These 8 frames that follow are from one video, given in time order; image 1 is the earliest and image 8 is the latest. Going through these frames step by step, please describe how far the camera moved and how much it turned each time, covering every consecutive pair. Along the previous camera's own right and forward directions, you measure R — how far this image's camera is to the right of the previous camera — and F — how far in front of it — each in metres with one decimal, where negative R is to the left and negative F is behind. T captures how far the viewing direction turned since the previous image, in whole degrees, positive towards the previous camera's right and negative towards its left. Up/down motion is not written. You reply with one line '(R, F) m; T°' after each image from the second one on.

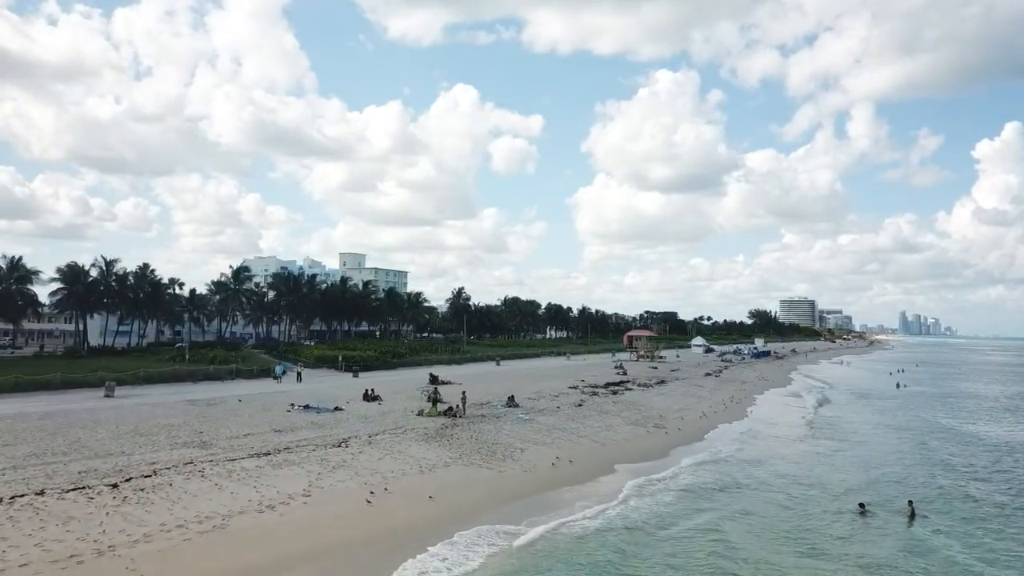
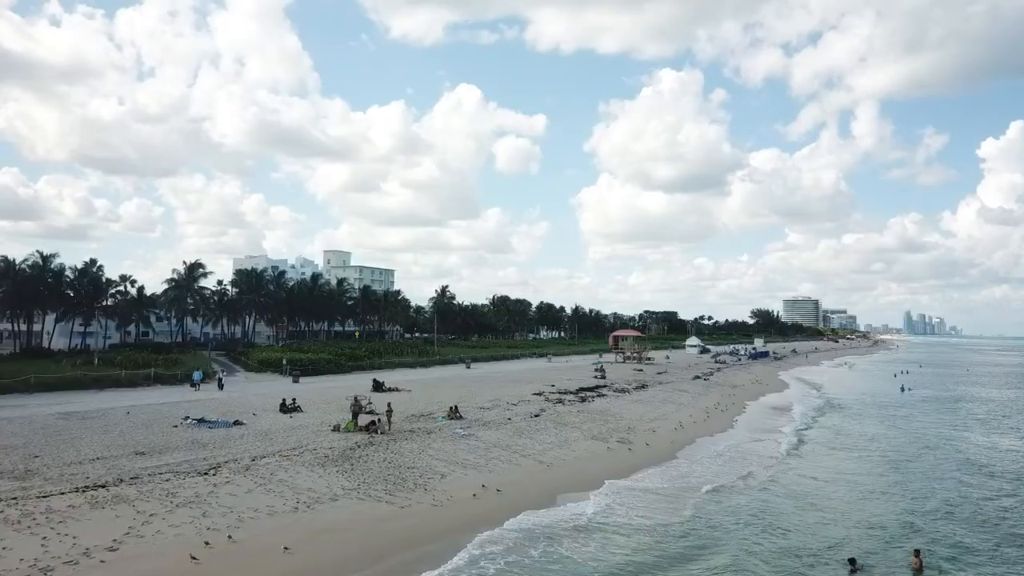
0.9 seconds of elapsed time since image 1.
(+2.6, +3.8) m; 0°
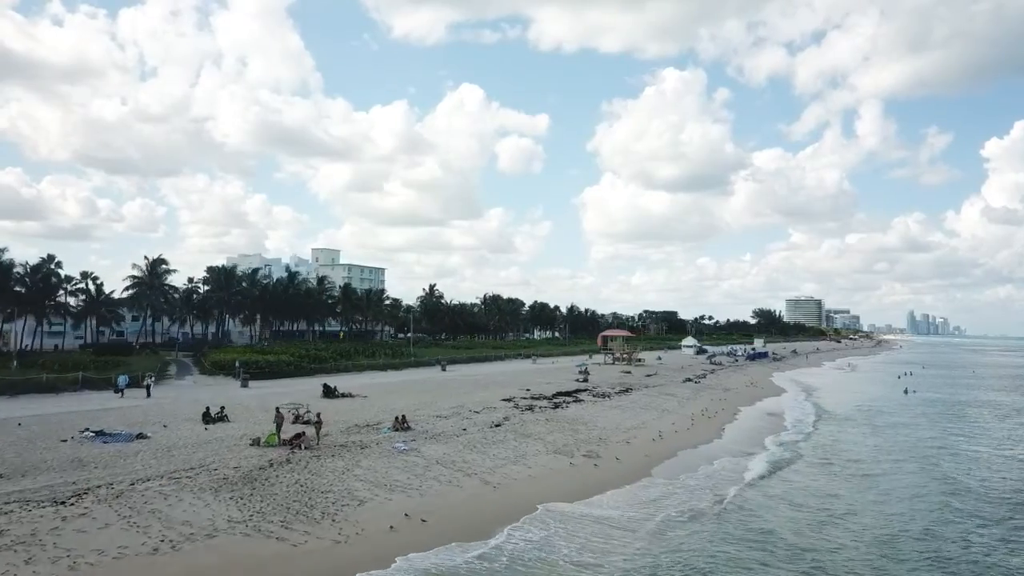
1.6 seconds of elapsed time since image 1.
(+1.9, +2.8) m; 0°
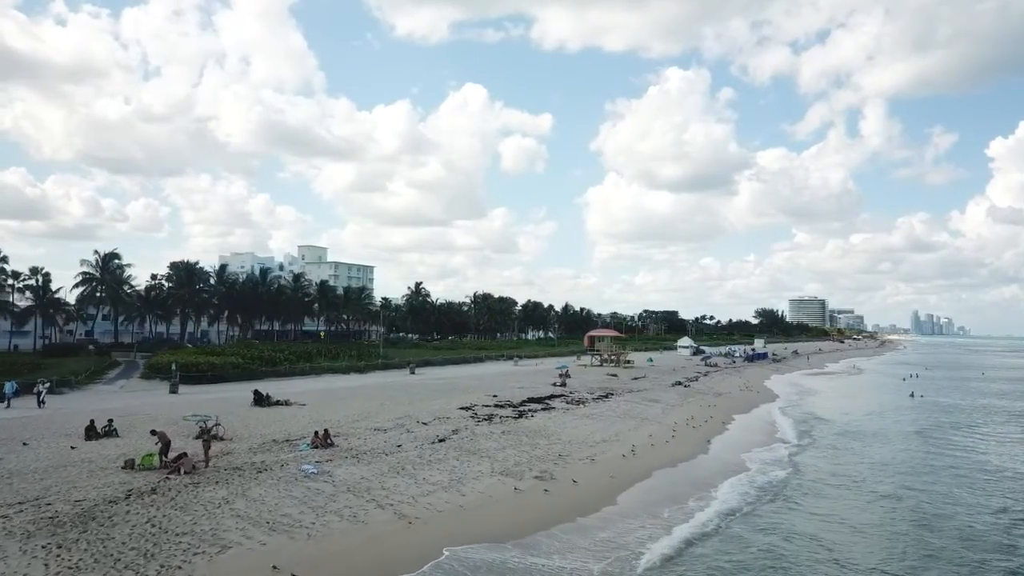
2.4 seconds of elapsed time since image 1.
(+2.1, +3.3) m; 0°
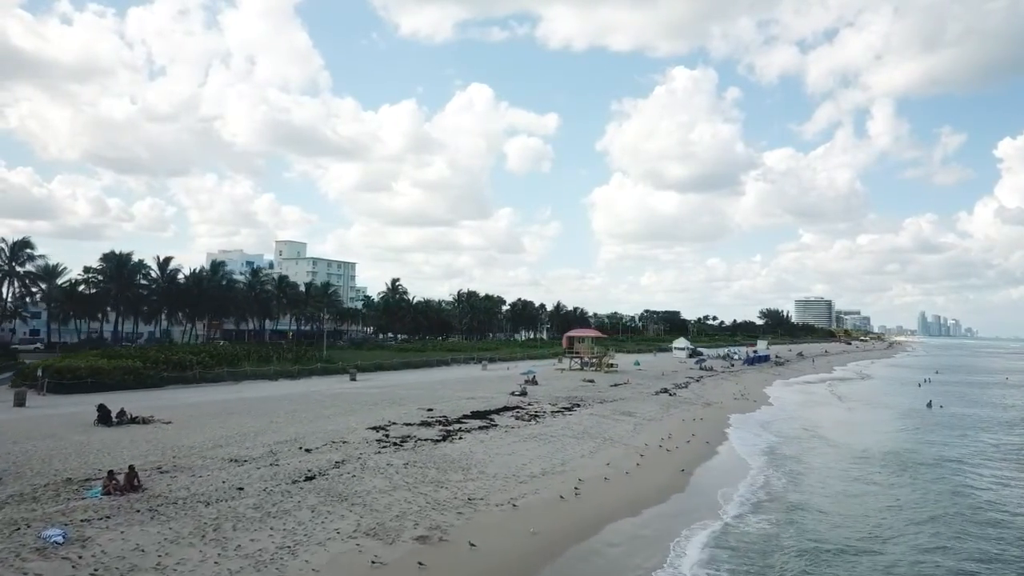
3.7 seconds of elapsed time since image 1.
(+3.0, +5.6) m; -1°
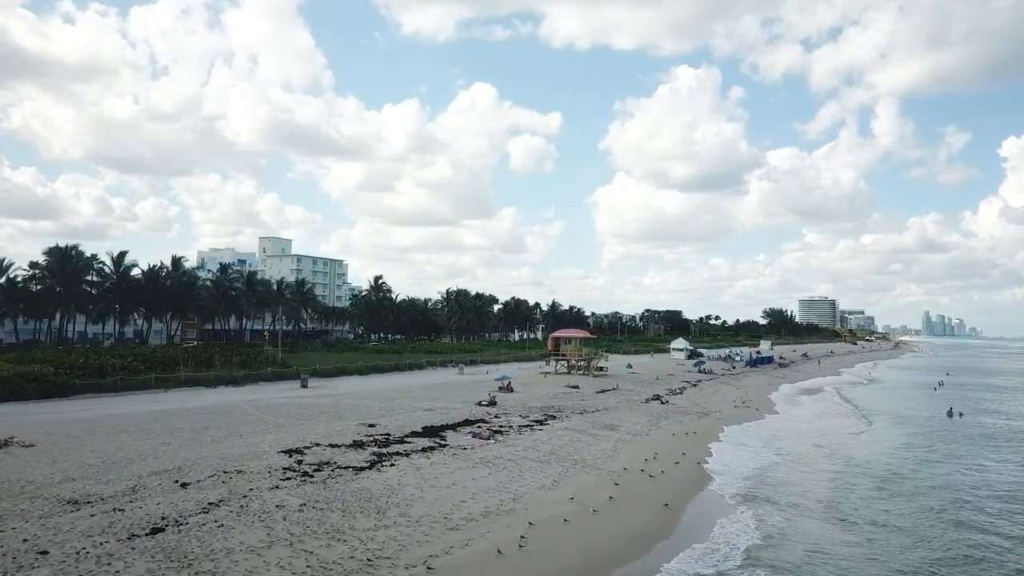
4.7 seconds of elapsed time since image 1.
(+1.7, +4.0) m; 0°
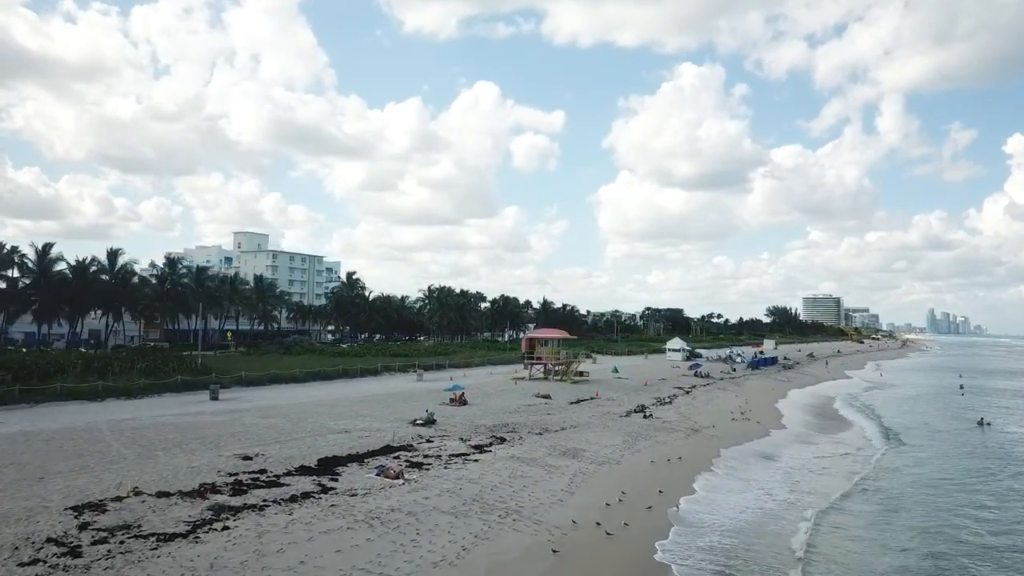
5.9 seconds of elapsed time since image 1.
(+2.4, +5.3) m; 0°
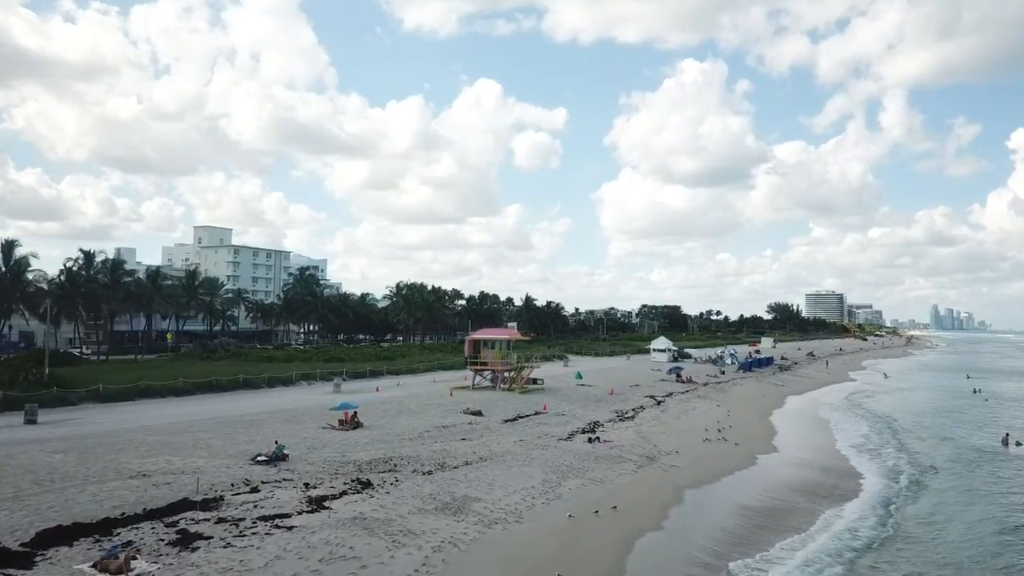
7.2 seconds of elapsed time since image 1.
(+3.7, +6.0) m; 0°
